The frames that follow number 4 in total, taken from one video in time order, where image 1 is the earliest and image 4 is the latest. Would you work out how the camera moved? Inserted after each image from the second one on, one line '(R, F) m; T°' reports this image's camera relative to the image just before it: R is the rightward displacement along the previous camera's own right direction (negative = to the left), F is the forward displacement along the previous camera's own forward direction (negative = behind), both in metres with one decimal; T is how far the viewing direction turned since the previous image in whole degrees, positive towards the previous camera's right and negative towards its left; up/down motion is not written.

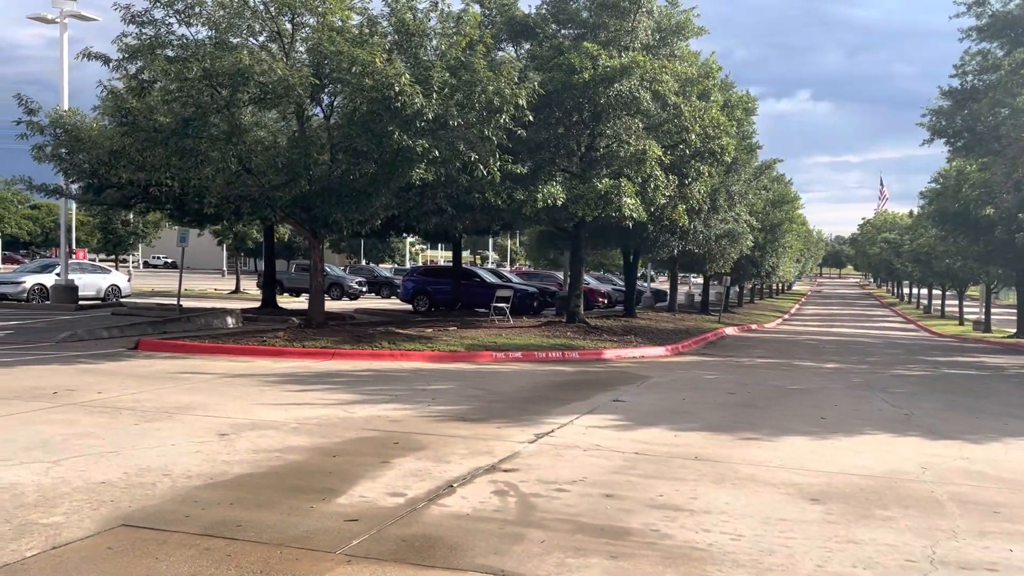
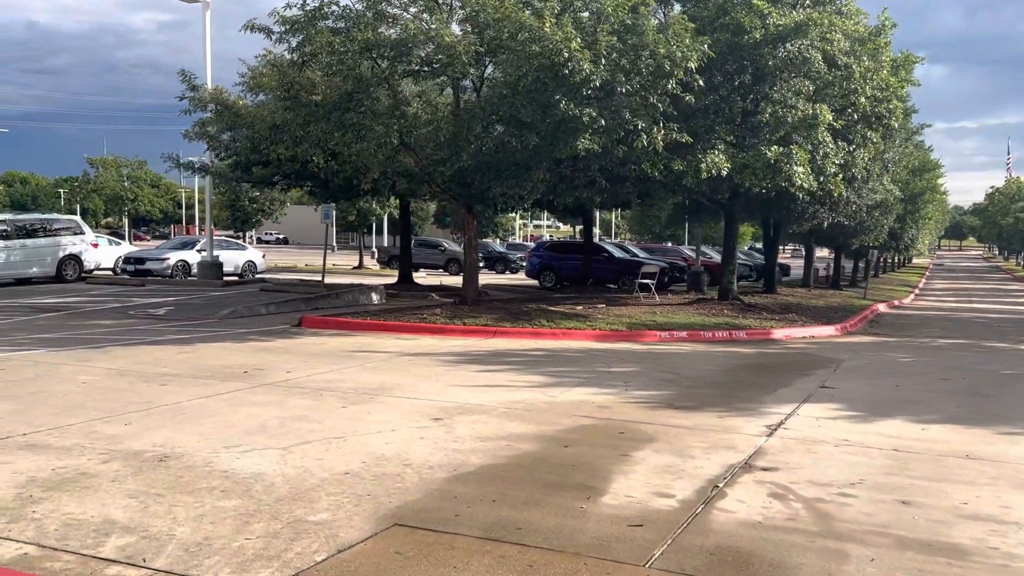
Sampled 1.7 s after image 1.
(-1.1, +0.5) m; -6°
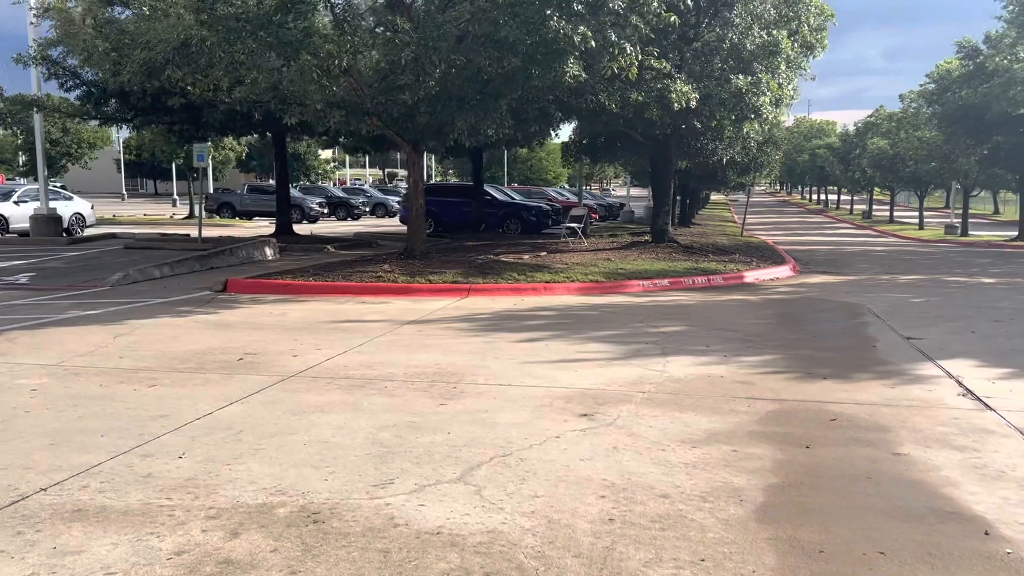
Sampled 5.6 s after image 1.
(-2.4, +2.1) m; +12°
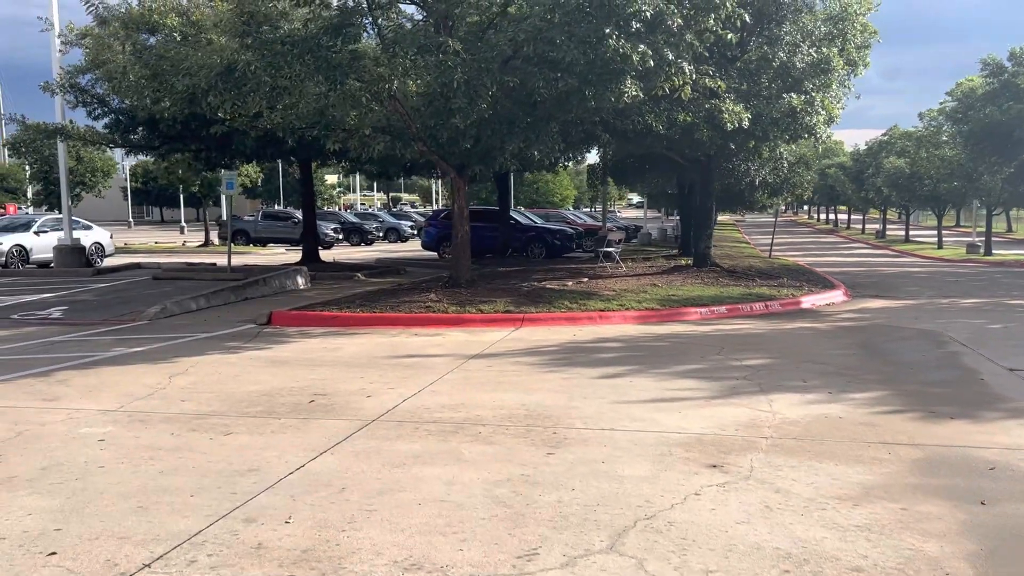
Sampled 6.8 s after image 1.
(-0.7, +0.5) m; 0°
